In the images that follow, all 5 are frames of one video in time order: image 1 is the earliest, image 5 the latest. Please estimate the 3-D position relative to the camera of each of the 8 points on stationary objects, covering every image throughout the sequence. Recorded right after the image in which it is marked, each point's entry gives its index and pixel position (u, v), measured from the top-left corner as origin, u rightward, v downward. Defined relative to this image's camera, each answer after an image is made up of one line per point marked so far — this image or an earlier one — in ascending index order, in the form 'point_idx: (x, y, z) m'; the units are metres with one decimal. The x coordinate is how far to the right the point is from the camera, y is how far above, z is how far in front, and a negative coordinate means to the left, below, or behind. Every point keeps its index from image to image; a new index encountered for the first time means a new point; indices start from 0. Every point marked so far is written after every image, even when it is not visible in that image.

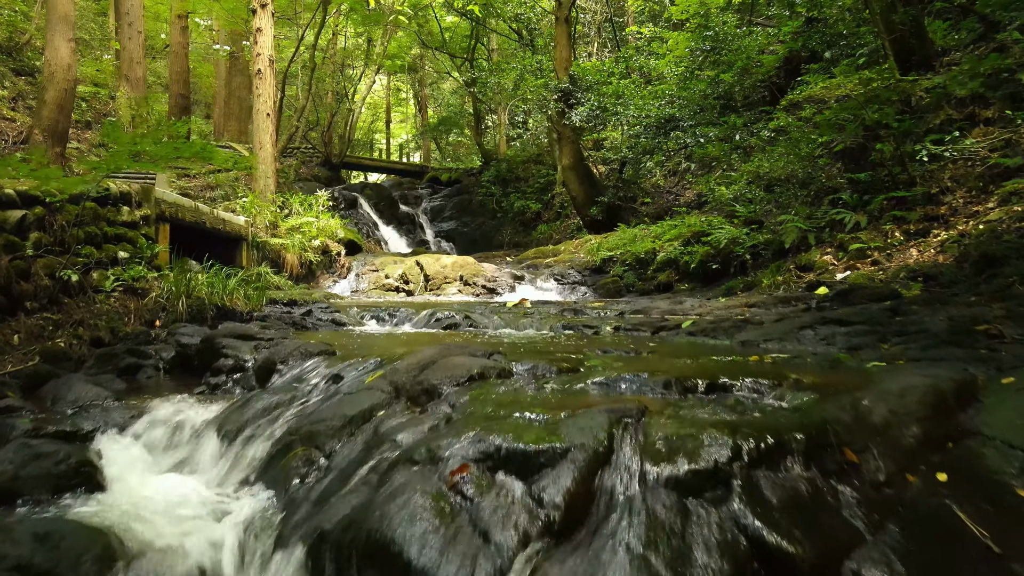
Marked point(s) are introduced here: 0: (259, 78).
0: (-3.1, +2.6, +9.3) m
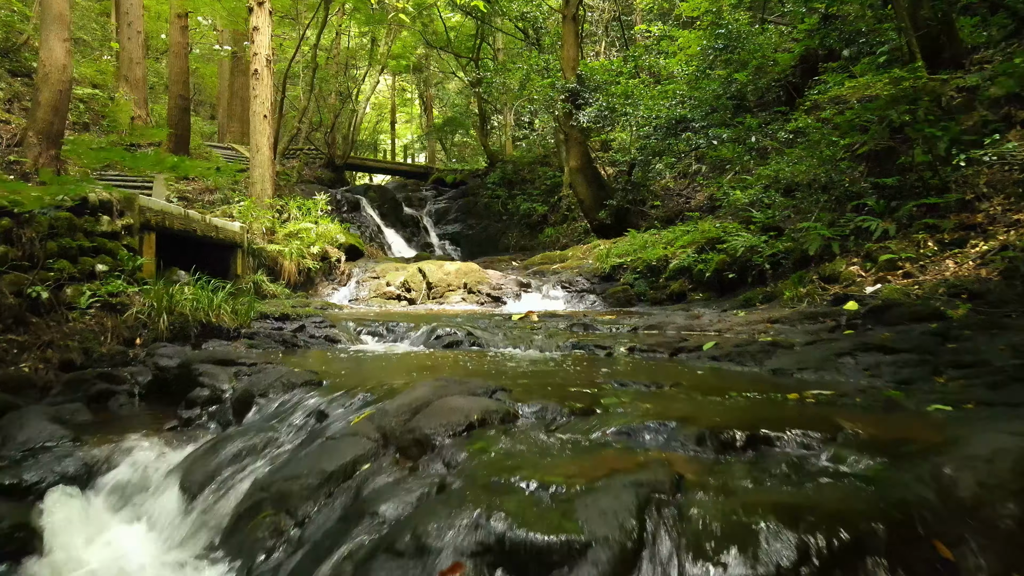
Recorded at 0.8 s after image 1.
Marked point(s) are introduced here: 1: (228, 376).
0: (-3.1, +2.5, +9.0) m
1: (-1.3, -0.4, +3.3) m
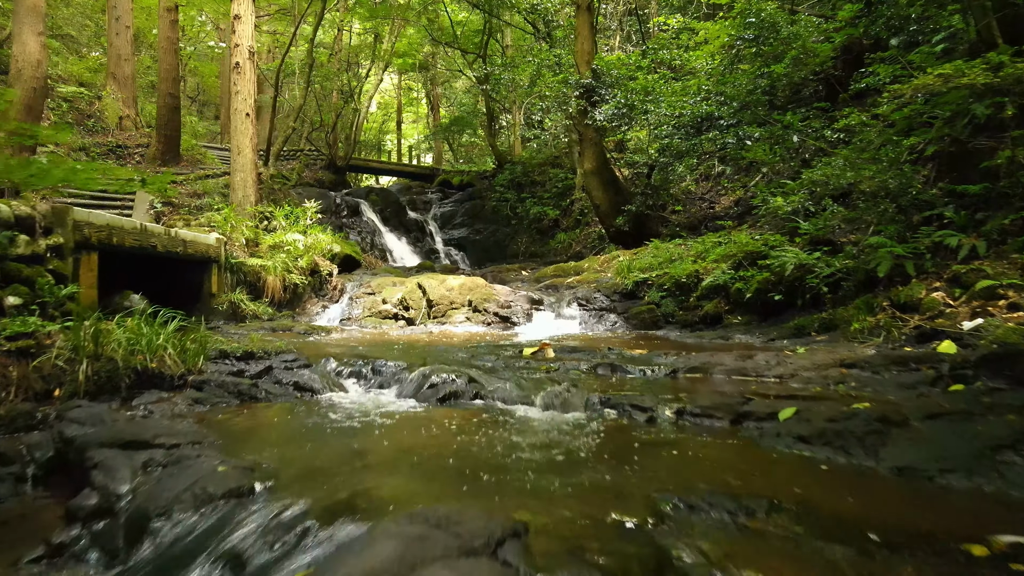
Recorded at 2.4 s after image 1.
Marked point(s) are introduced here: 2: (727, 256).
0: (-3.0, +2.3, +8.1) m
1: (-1.2, -0.6, +2.4) m
2: (+2.0, +0.3, +7.0) m
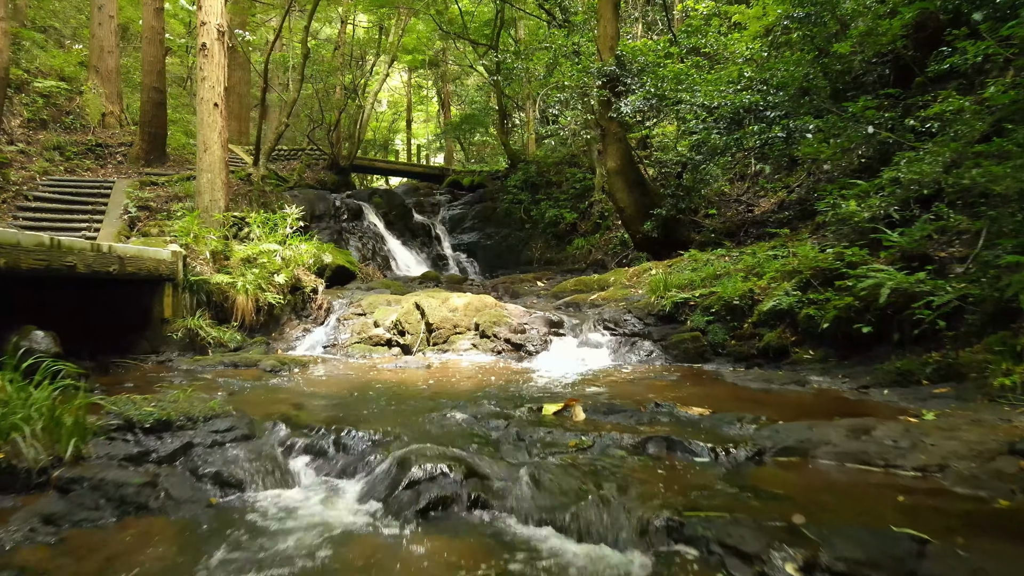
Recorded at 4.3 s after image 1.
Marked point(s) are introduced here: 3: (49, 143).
0: (-2.8, +2.1, +6.9) m
1: (-1.2, -0.8, +1.2) m
2: (+2.1, +0.1, +5.7) m
3: (-7.5, +2.3, +12.1) m
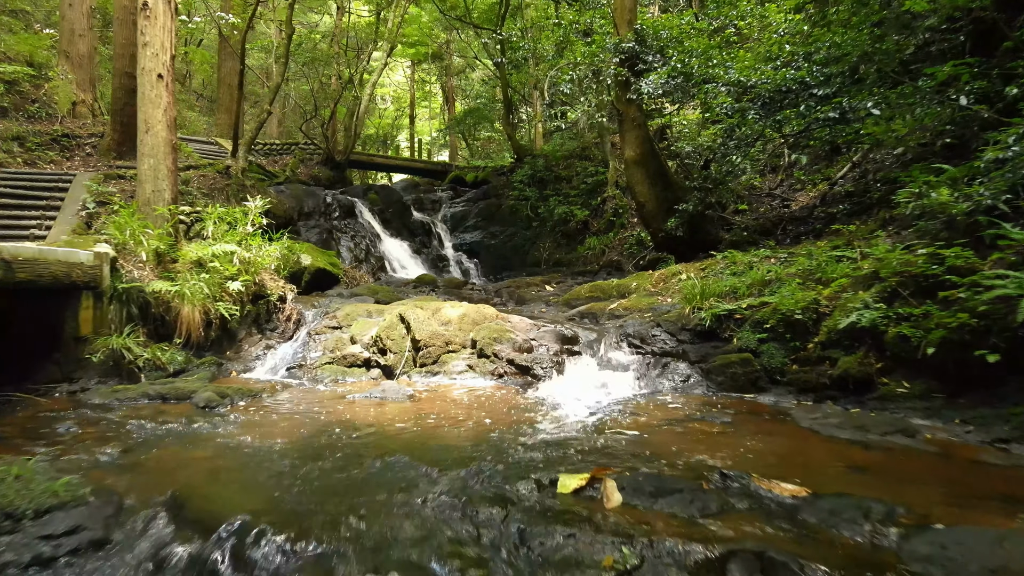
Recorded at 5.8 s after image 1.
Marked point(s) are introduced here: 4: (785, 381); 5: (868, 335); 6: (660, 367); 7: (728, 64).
0: (-2.8, +2.1, +5.8) m
1: (-1.2, -0.8, 0.0) m
2: (+2.1, +0.1, +4.5) m
3: (-7.4, +2.3, +11.0) m
4: (+1.6, -0.6, +4.5) m
5: (+2.0, -0.3, +4.2) m
6: (+1.0, -0.5, +5.0) m
7: (+2.3, +2.4, +8.1) m
